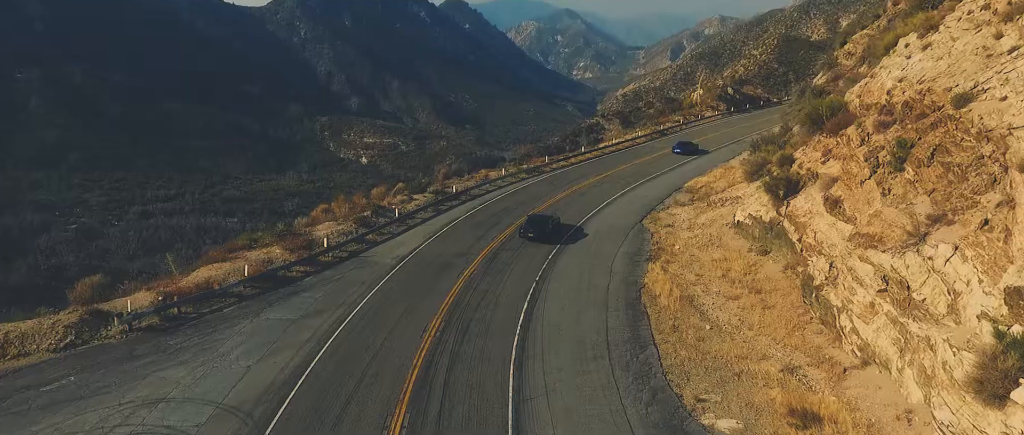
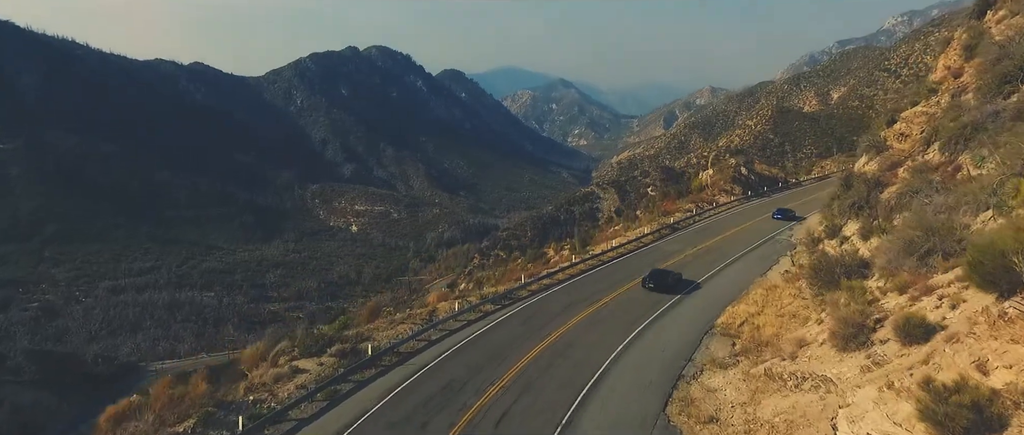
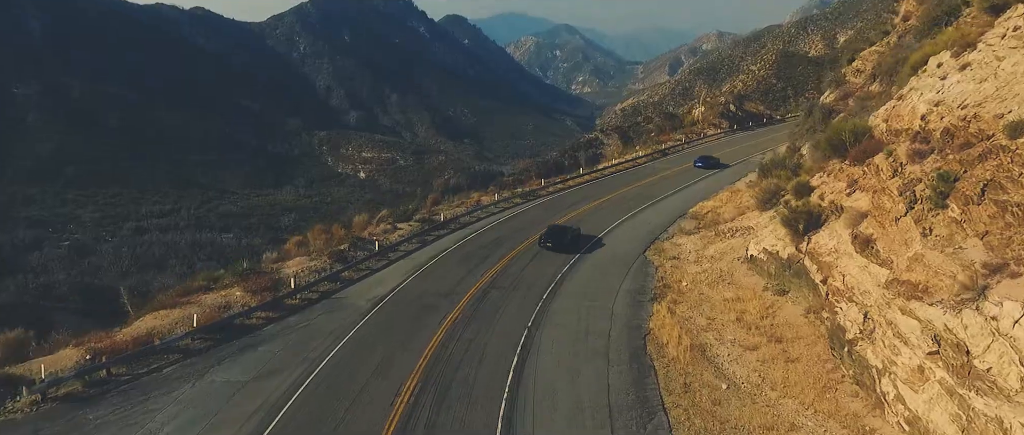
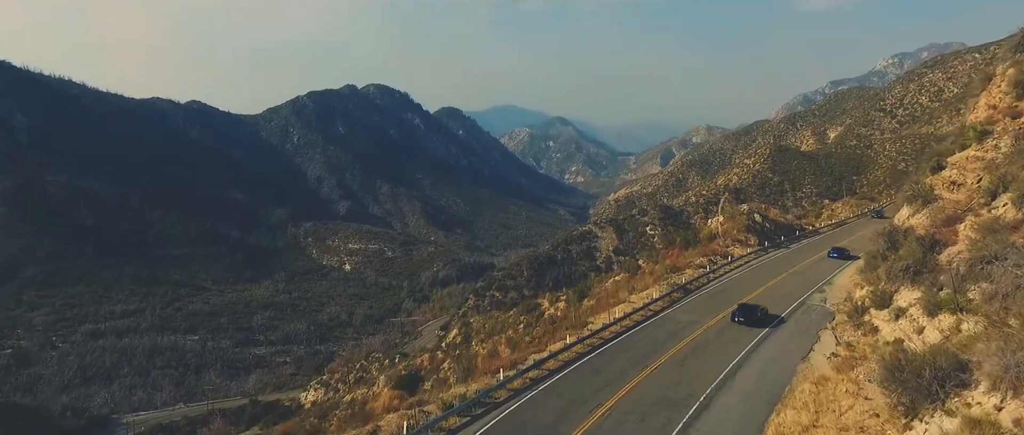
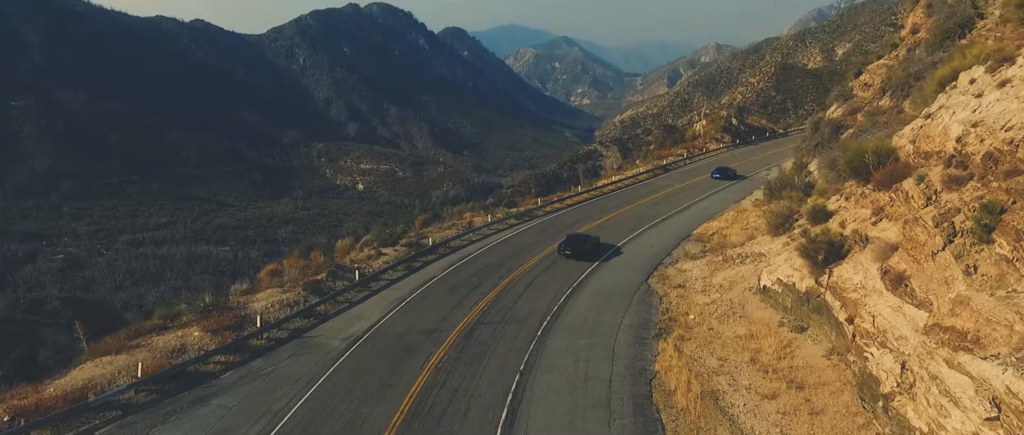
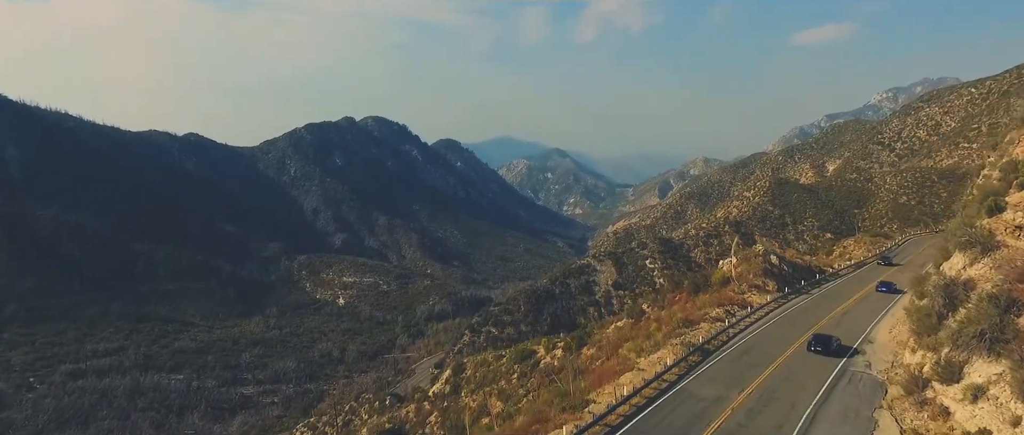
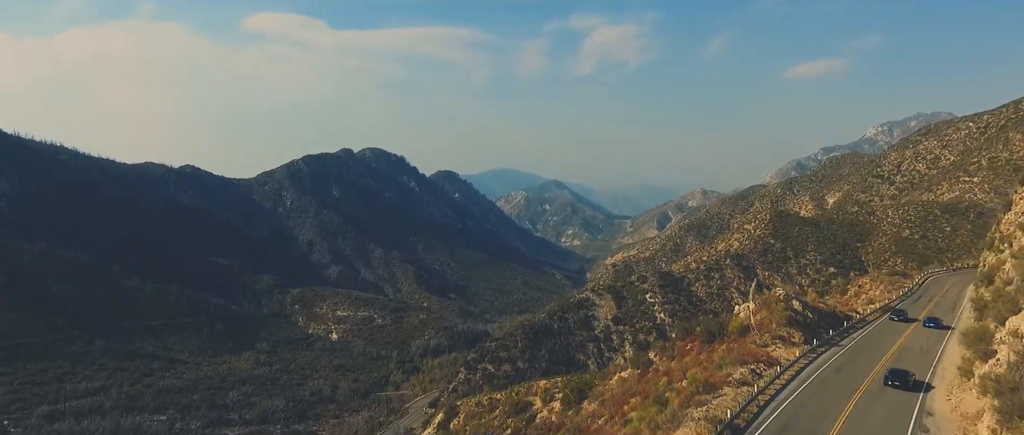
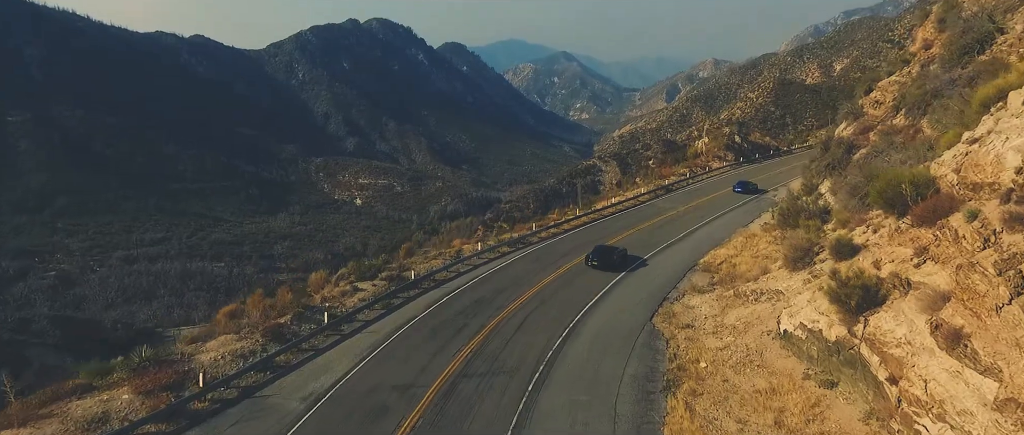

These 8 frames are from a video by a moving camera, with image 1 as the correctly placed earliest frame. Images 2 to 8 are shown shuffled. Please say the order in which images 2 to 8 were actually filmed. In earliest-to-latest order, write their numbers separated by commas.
3, 5, 8, 2, 4, 6, 7
